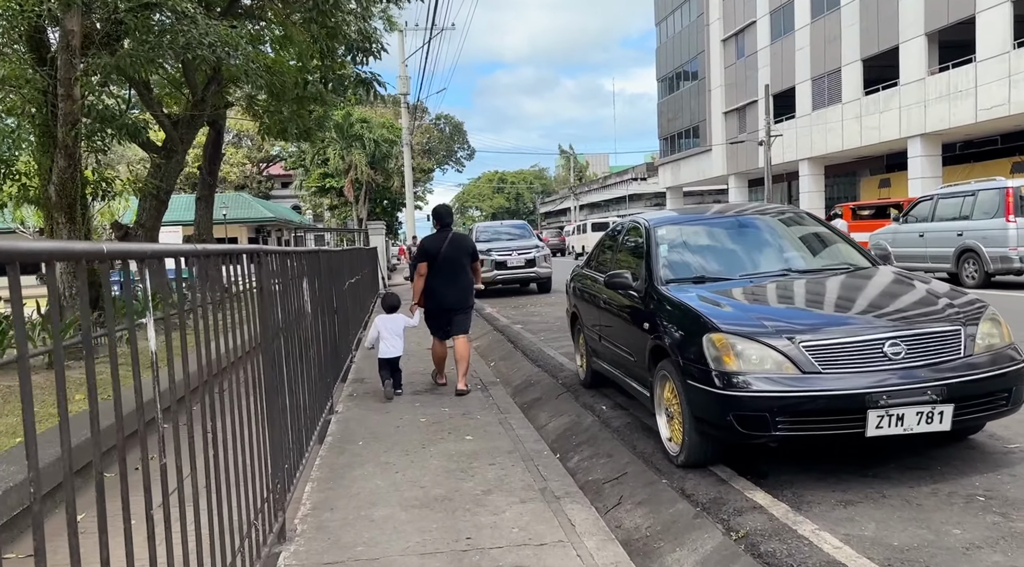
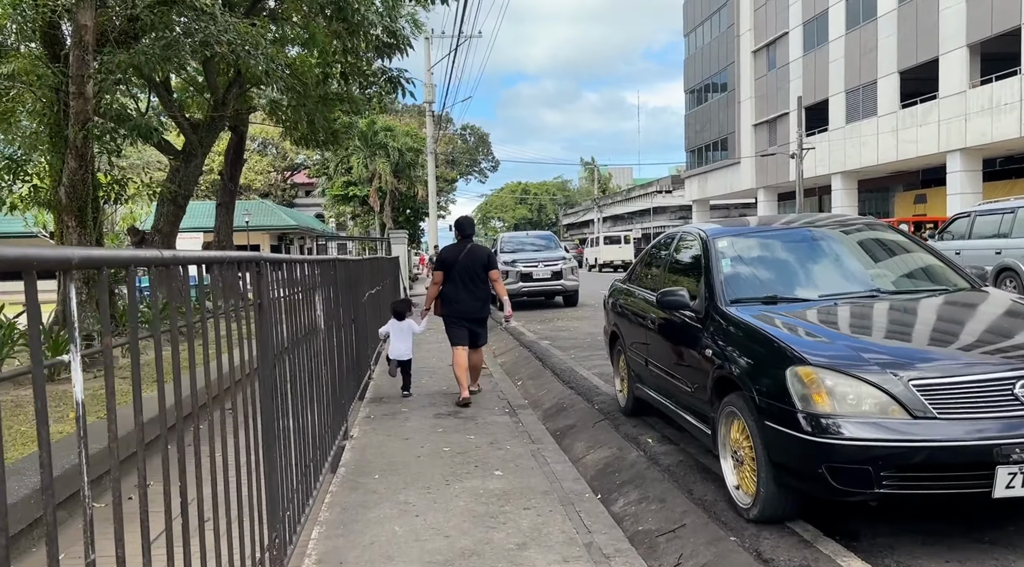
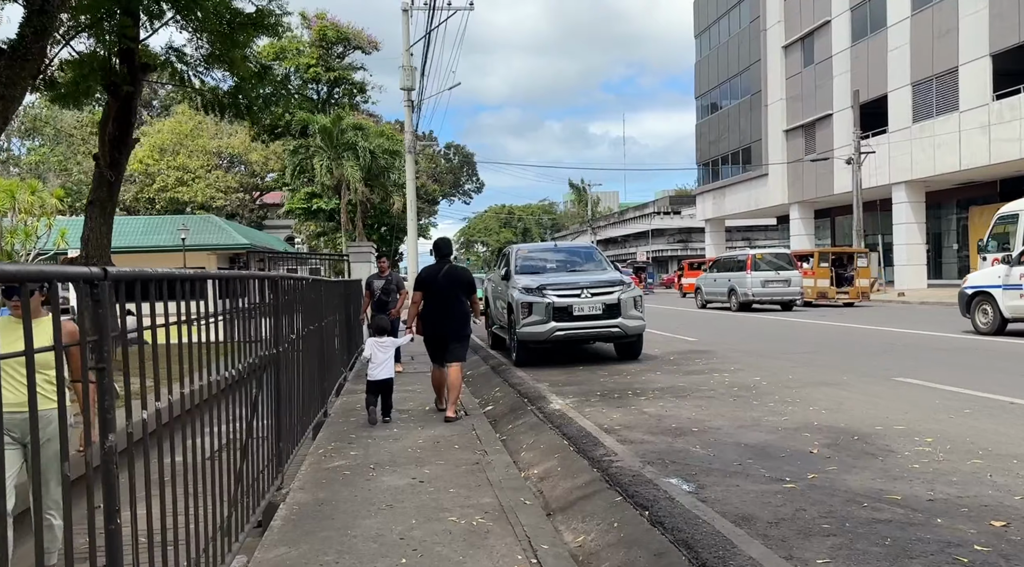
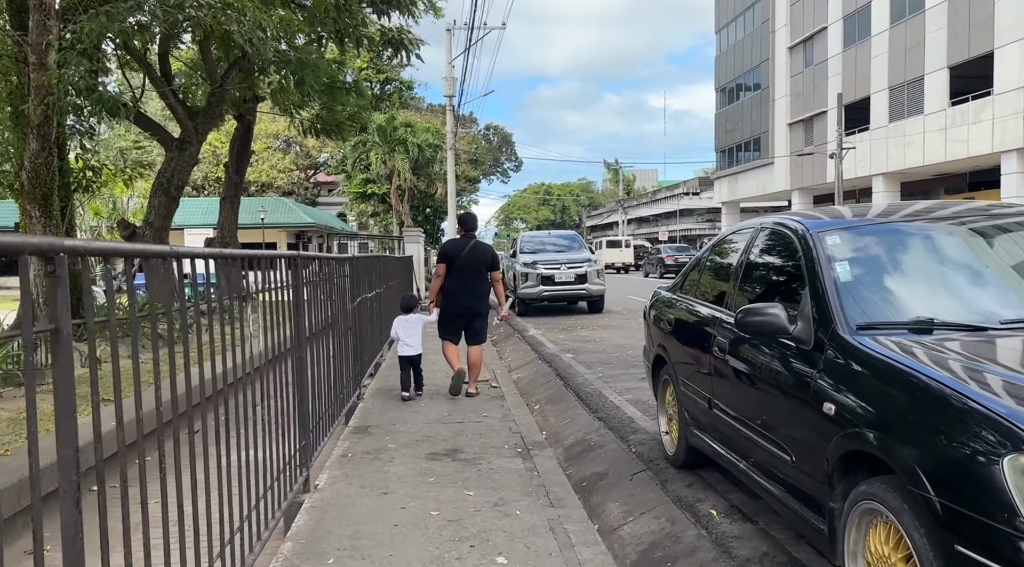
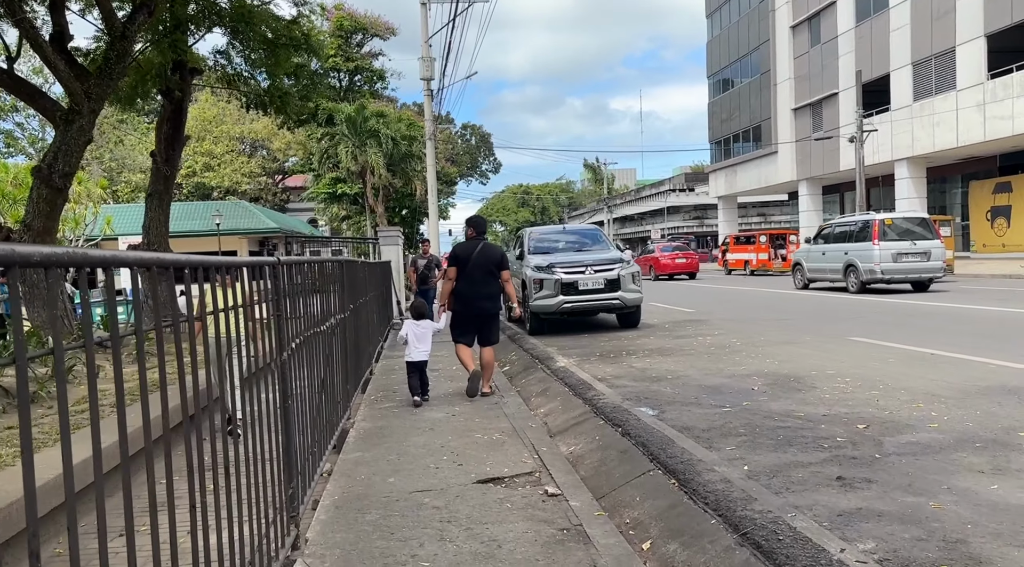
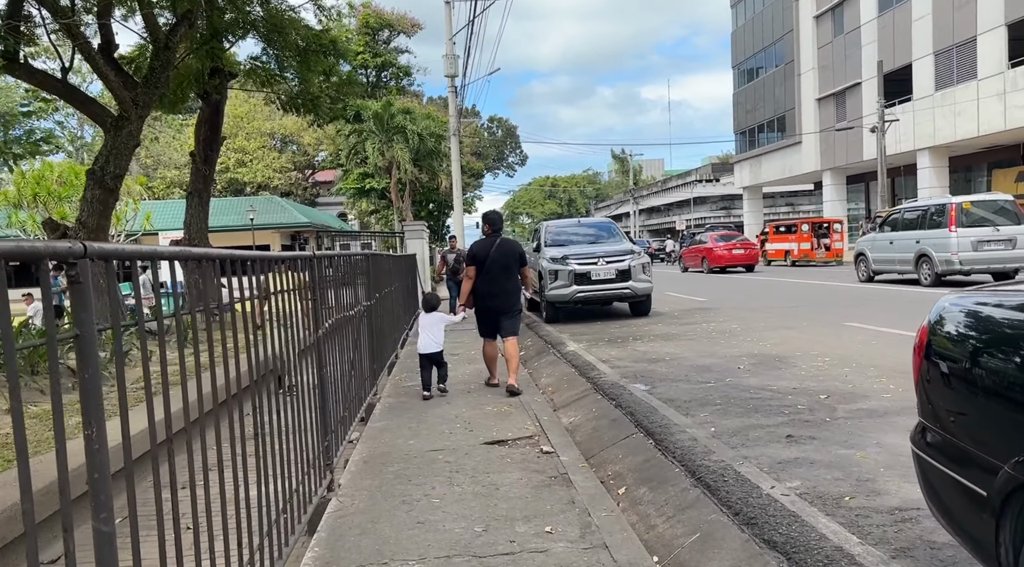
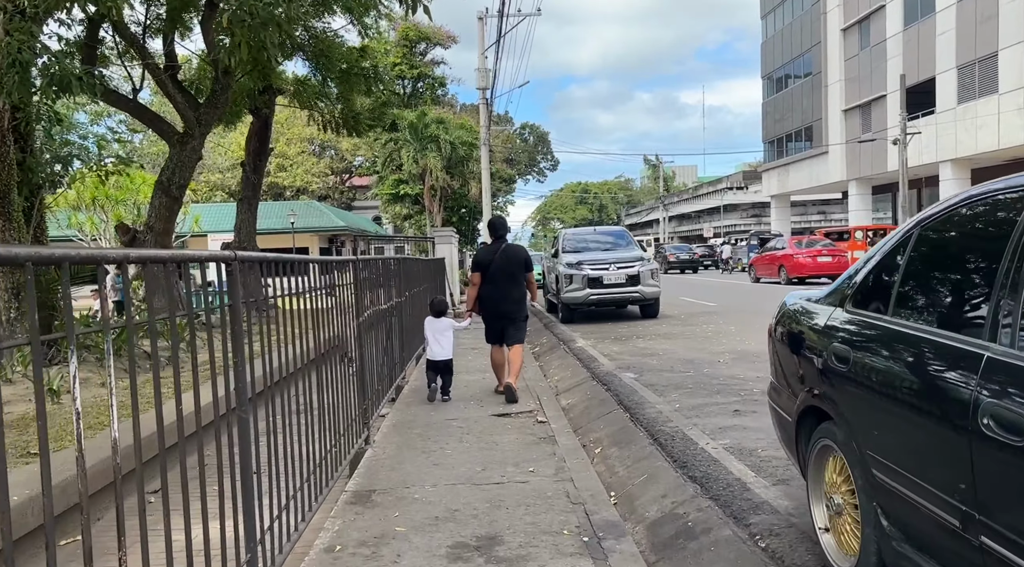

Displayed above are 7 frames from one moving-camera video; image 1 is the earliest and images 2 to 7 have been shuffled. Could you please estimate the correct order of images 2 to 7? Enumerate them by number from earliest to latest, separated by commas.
2, 4, 7, 6, 5, 3
